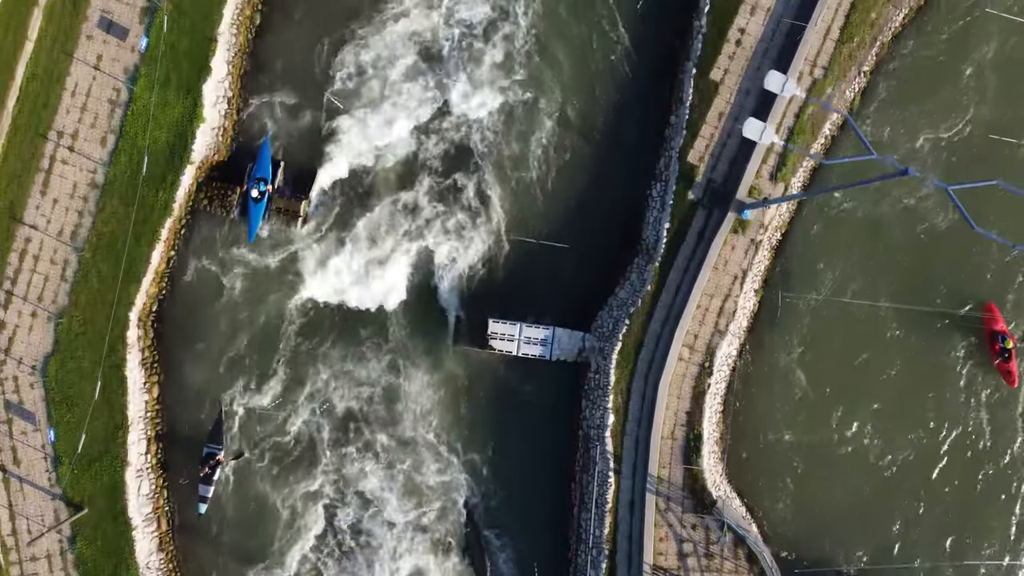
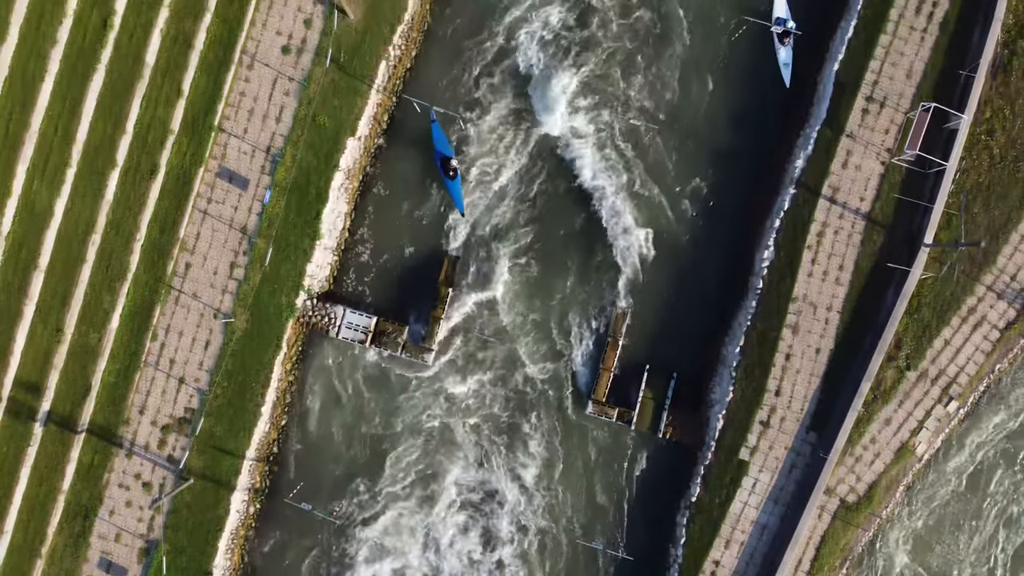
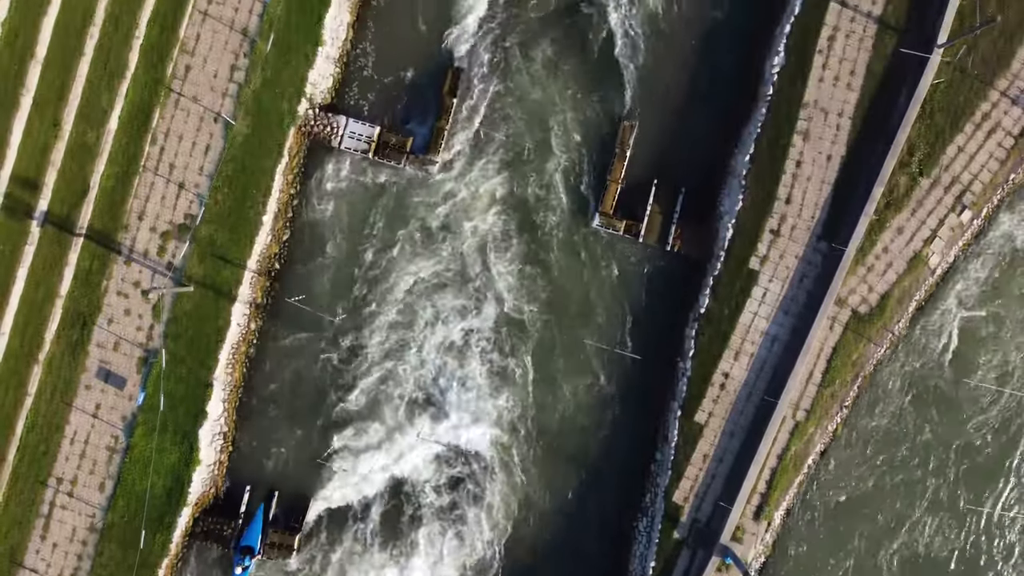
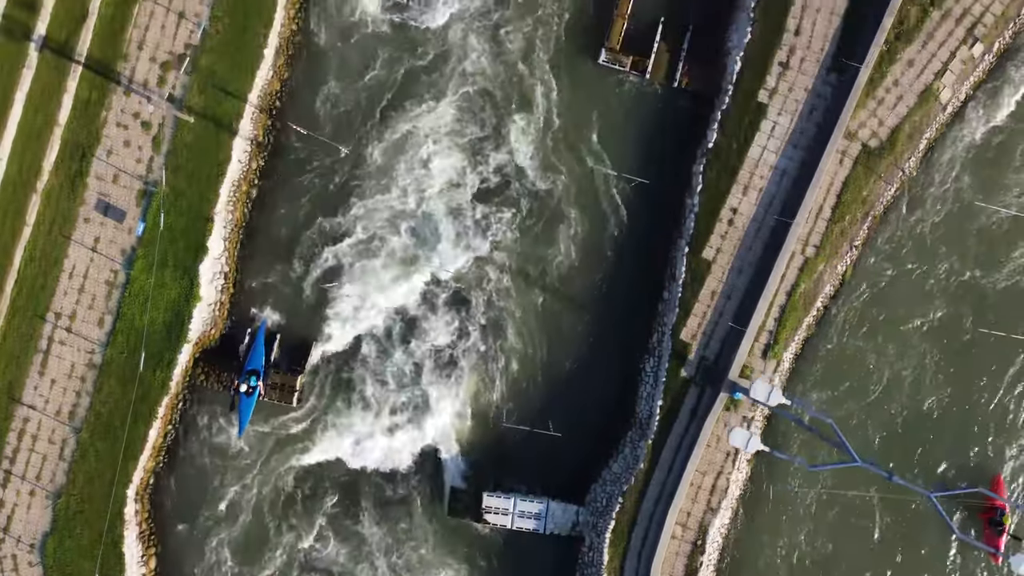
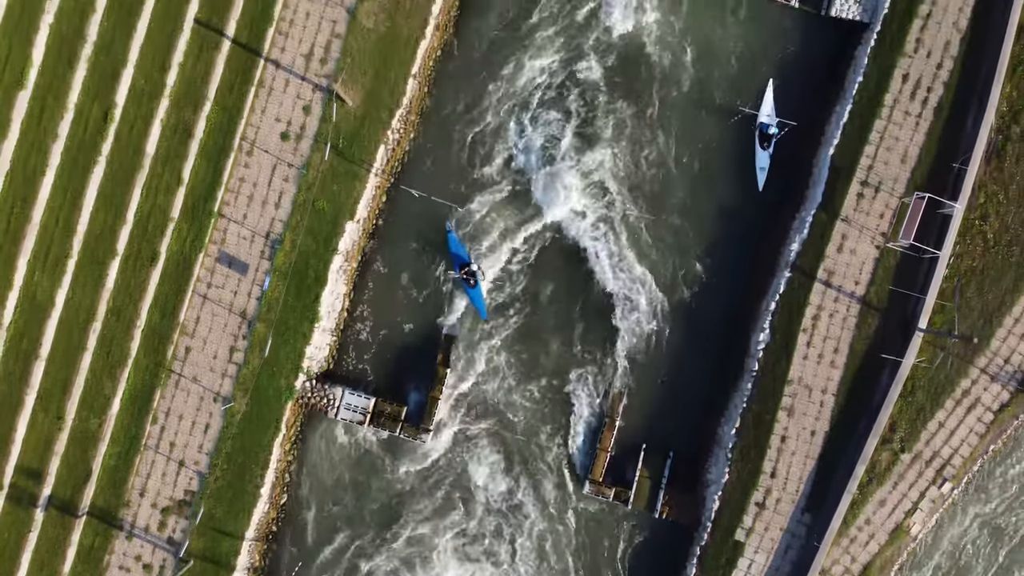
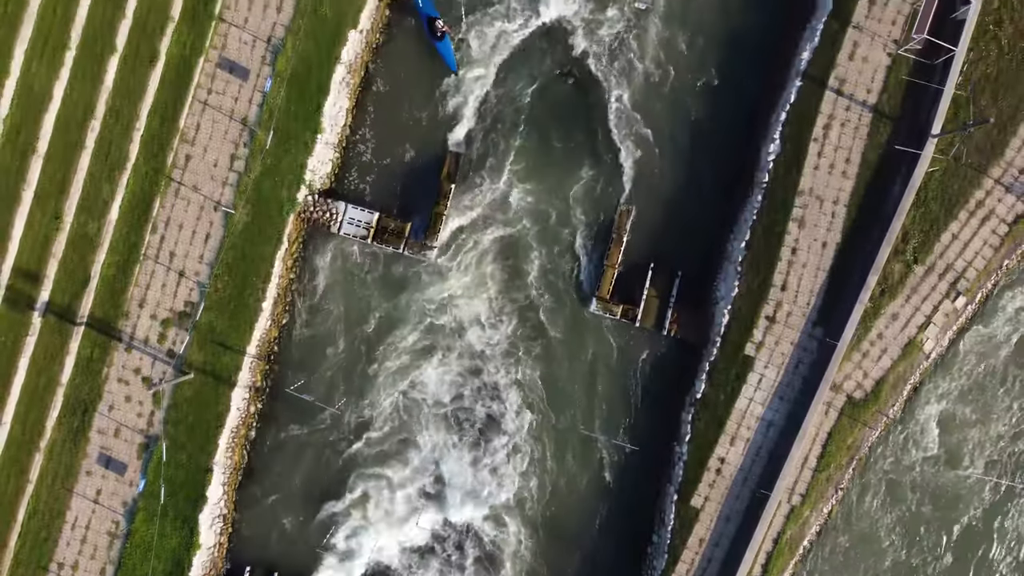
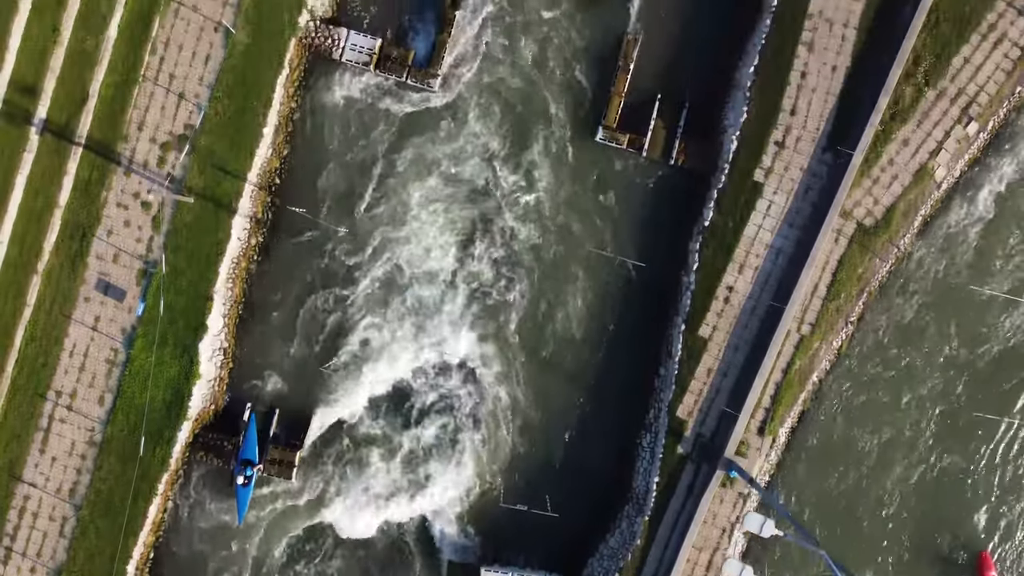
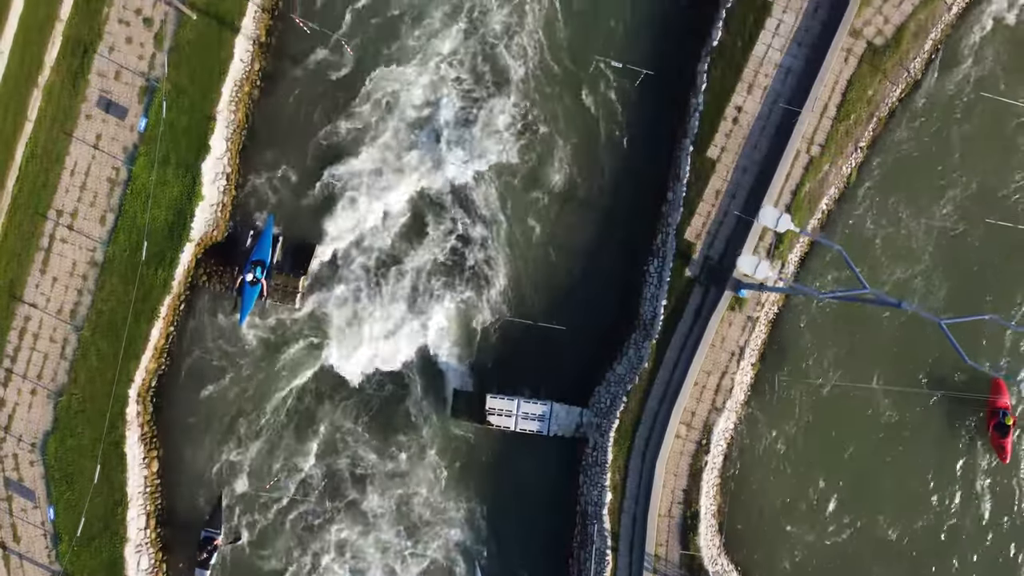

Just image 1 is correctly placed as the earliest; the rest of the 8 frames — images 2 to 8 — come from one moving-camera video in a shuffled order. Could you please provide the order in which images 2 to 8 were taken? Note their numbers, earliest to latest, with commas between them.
8, 4, 7, 3, 6, 2, 5
